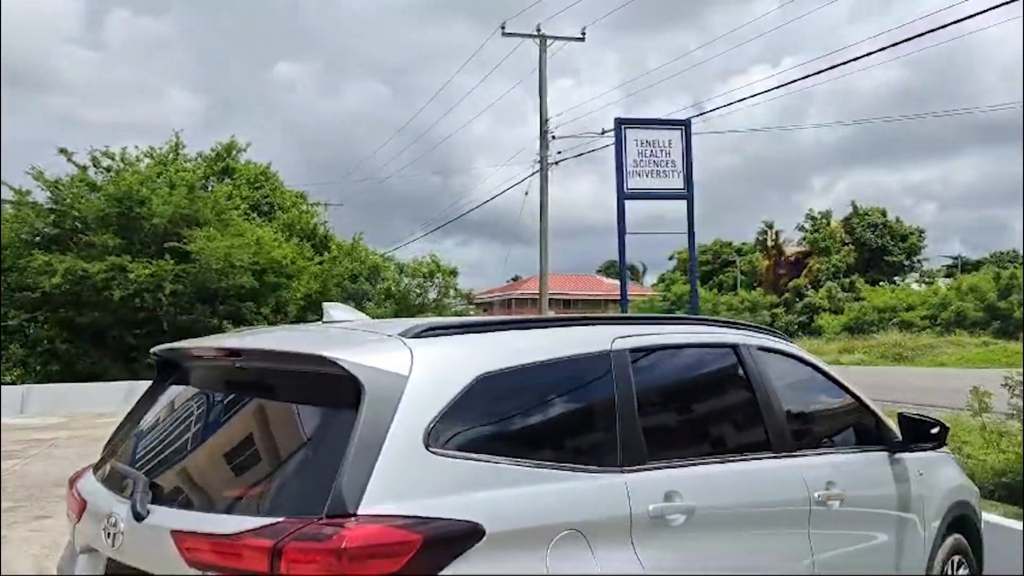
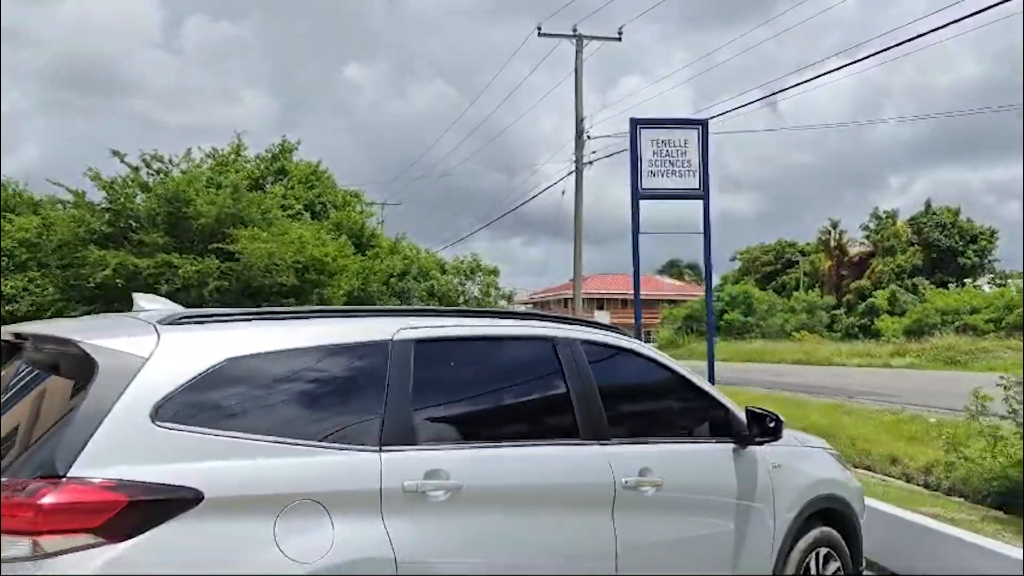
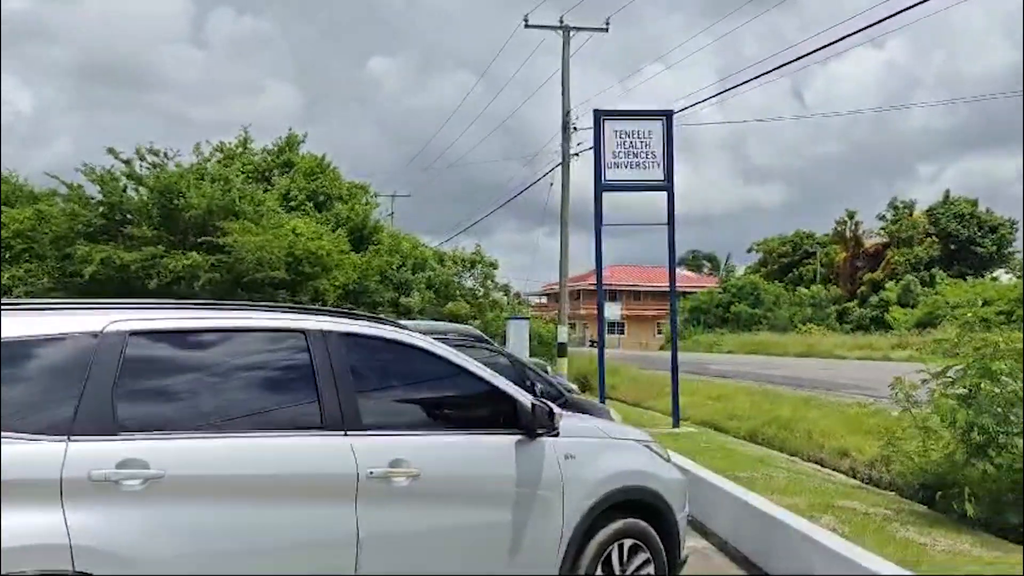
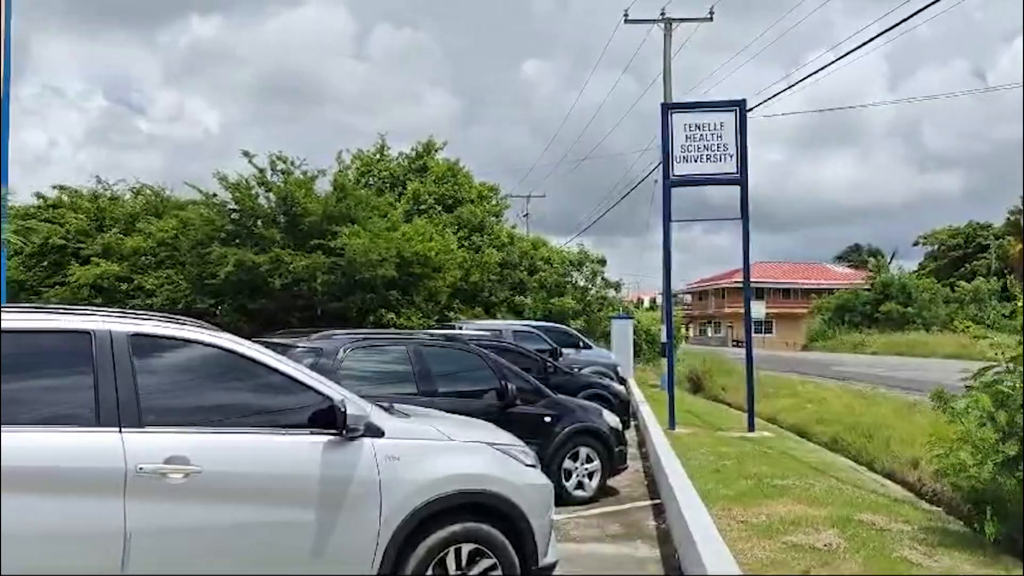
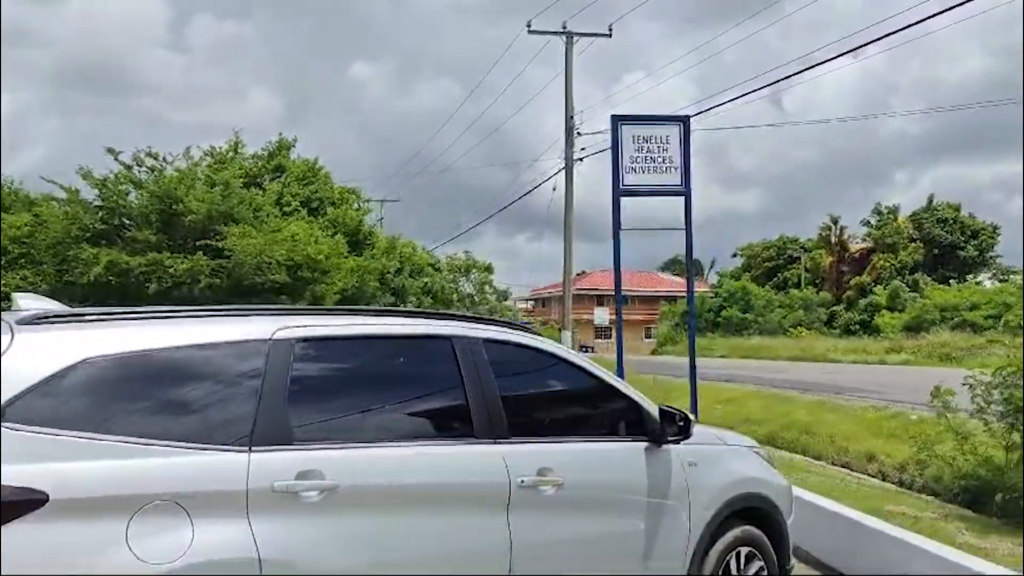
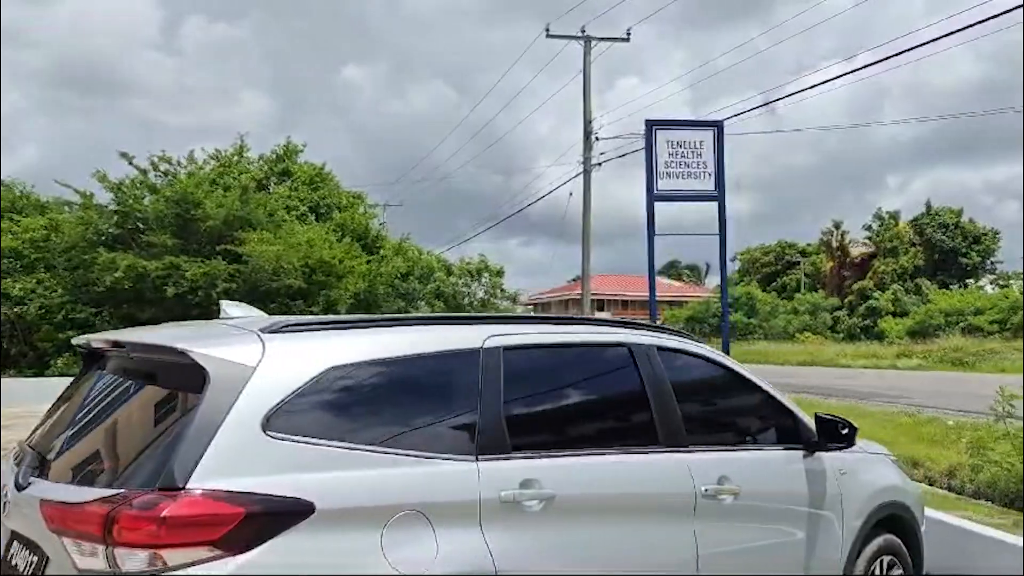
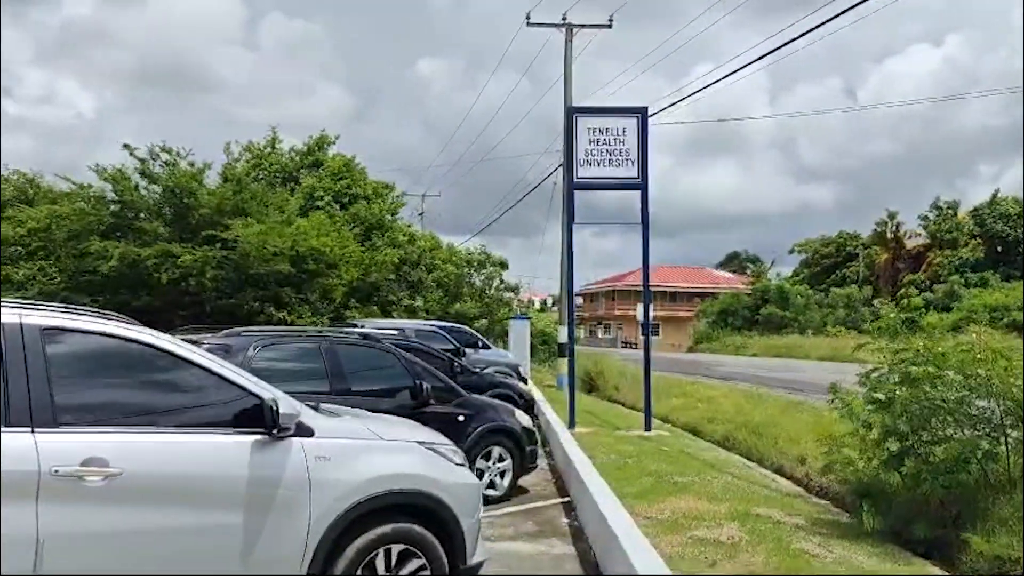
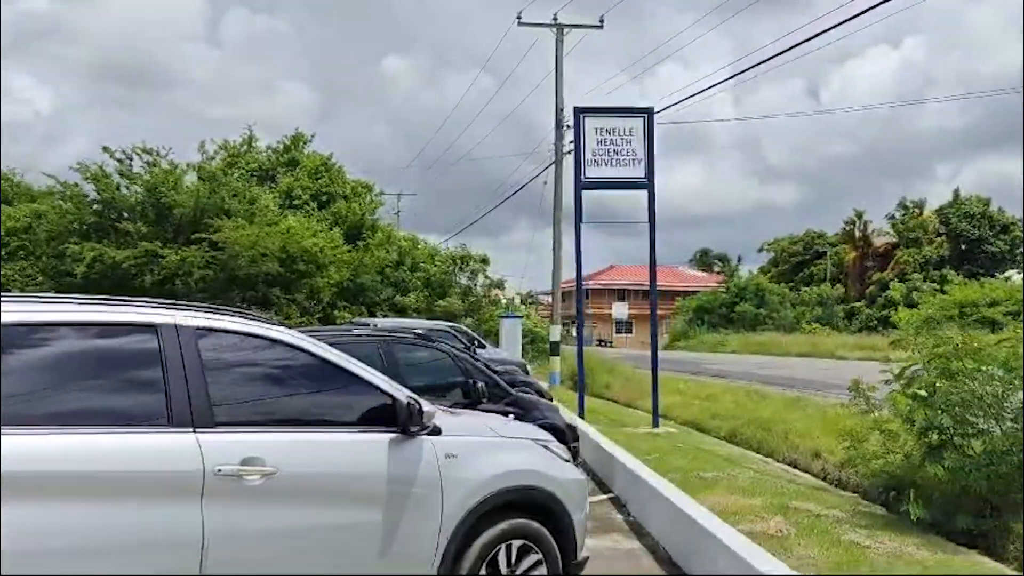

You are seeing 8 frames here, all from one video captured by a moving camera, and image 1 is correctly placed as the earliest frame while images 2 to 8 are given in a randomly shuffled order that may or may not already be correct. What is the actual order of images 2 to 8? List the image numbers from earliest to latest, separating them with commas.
6, 2, 5, 3, 8, 7, 4
